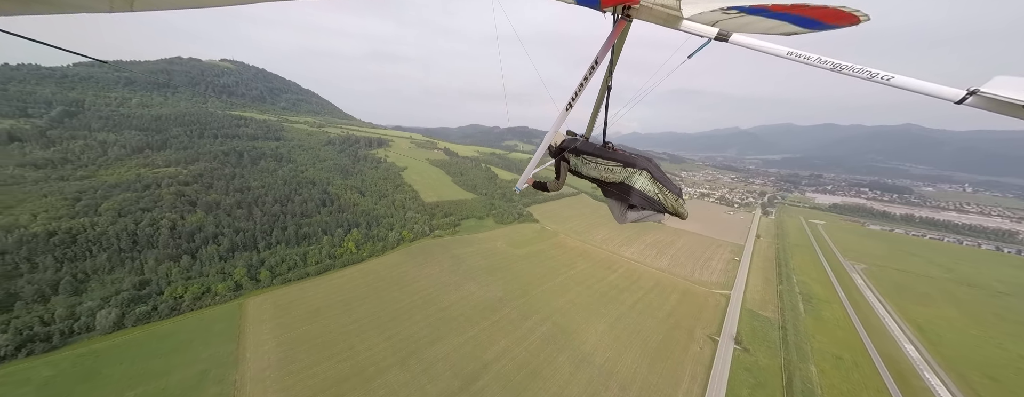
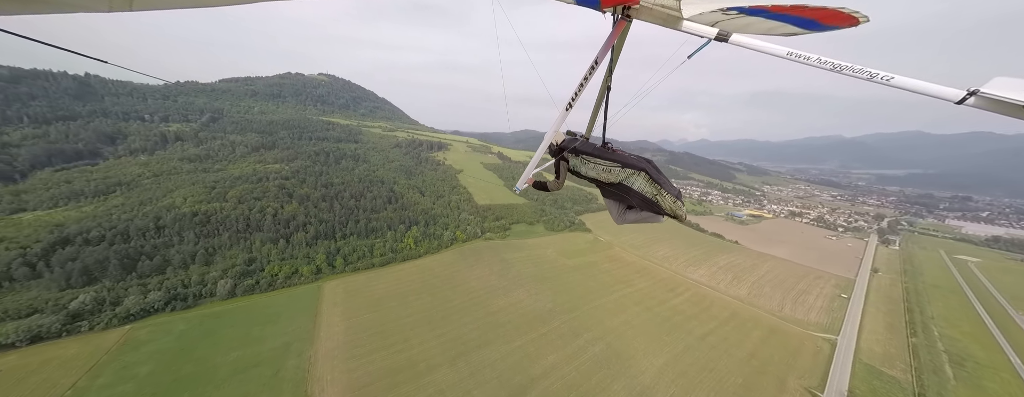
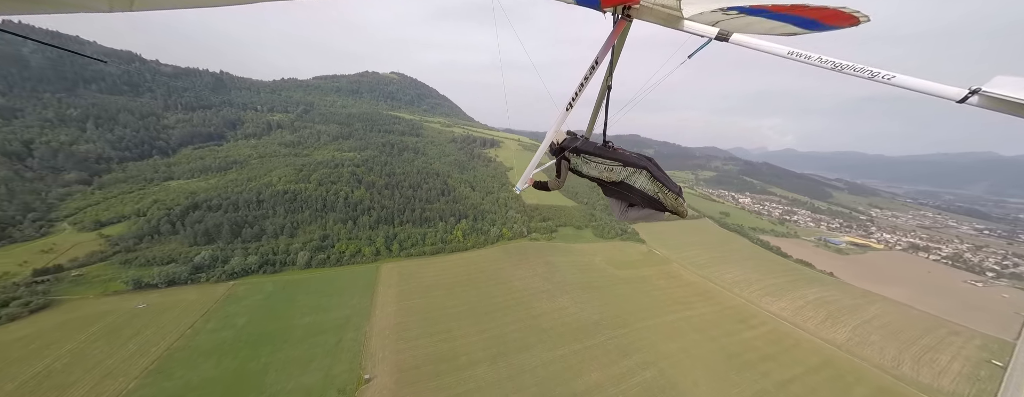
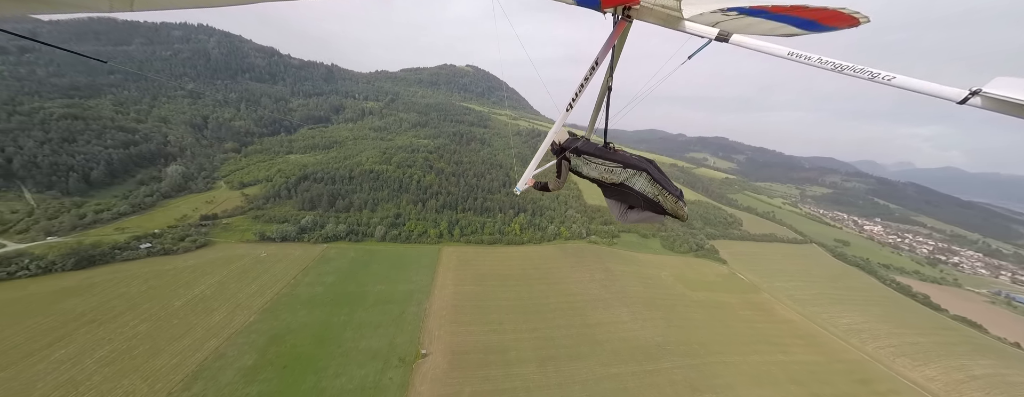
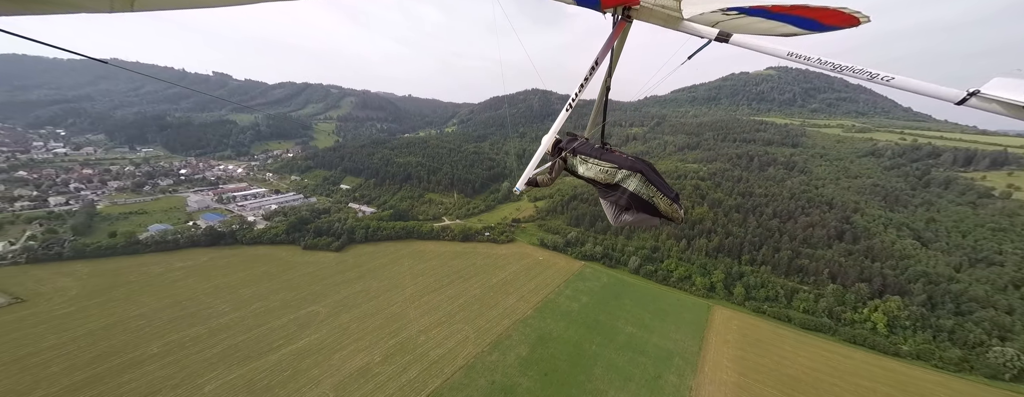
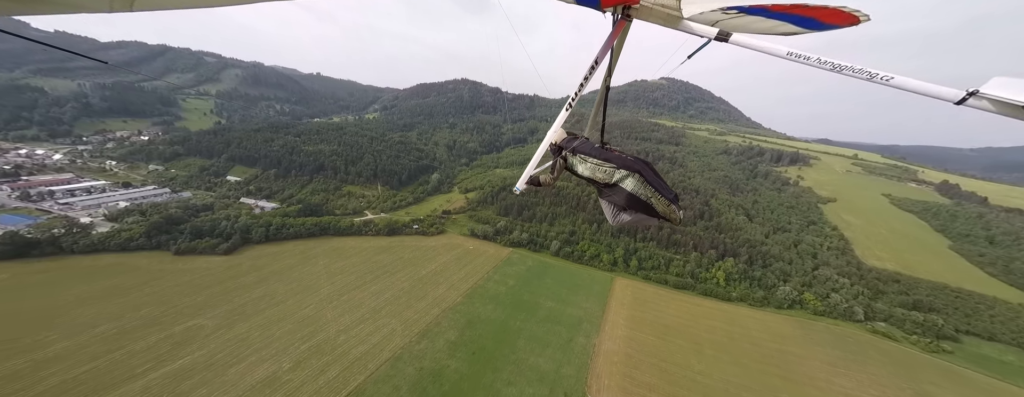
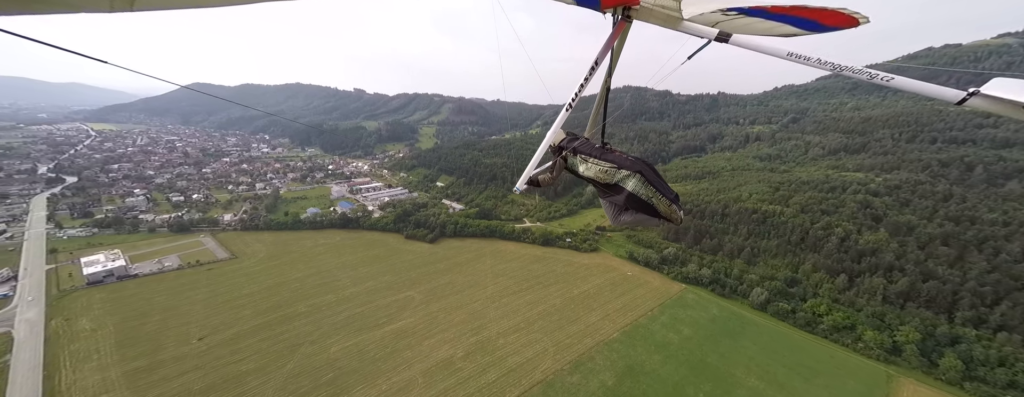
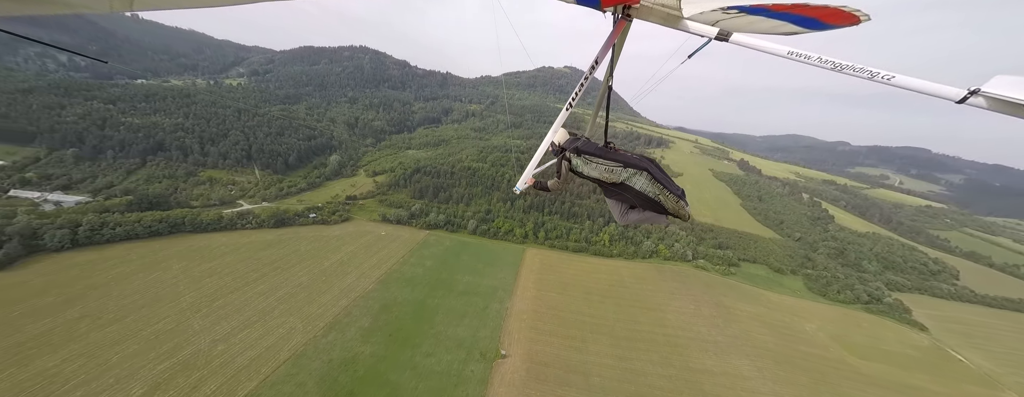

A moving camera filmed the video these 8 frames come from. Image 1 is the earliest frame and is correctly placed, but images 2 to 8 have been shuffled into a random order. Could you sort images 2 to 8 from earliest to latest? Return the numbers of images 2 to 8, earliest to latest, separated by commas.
2, 3, 4, 8, 6, 5, 7
